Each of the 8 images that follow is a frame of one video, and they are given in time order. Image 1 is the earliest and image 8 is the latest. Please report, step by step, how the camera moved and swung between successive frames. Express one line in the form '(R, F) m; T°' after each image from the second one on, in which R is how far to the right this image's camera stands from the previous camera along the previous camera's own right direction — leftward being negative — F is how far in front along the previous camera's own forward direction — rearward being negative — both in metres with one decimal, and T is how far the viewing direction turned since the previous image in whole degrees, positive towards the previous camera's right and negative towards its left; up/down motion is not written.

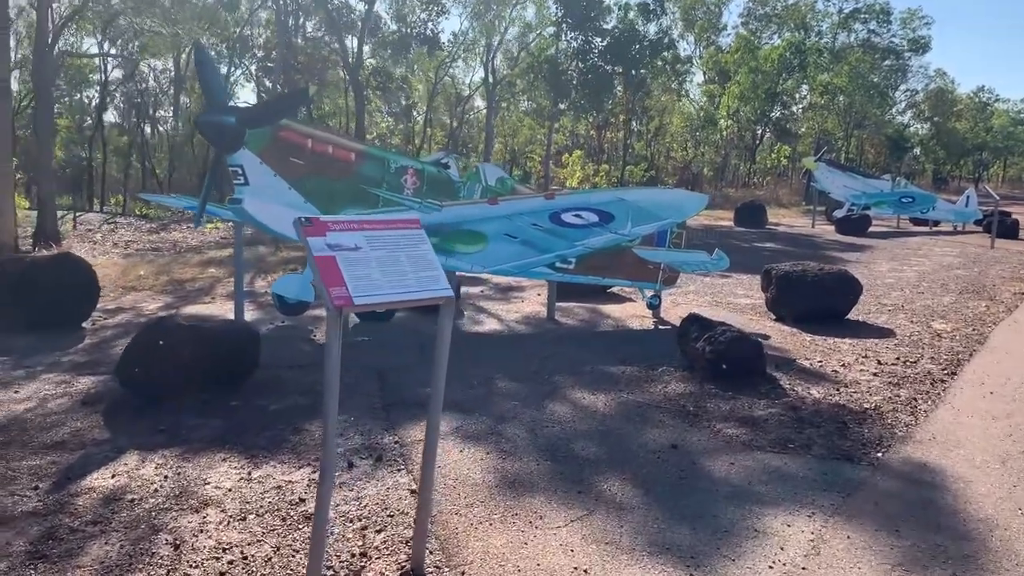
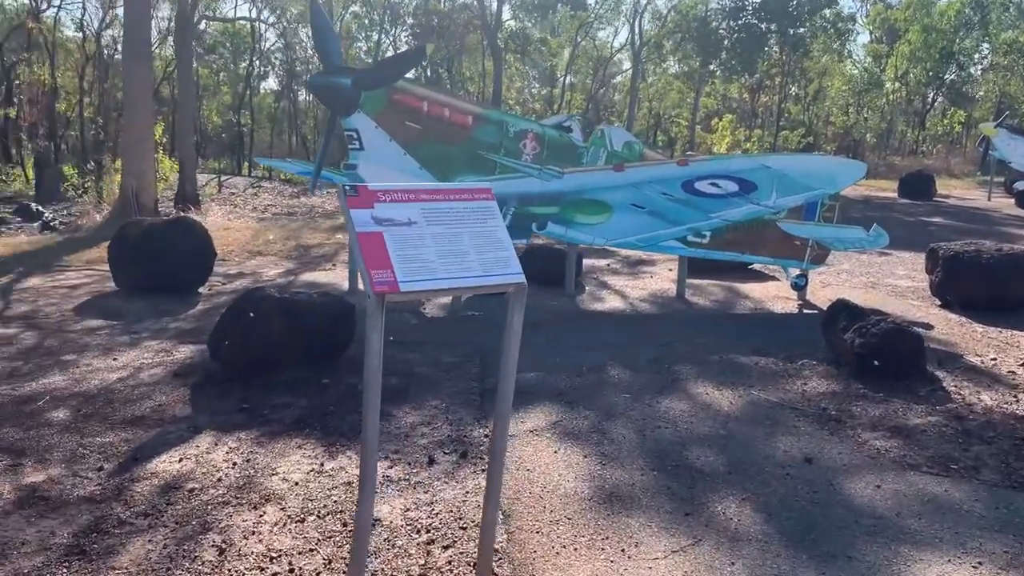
(+0.2, +0.7) m; -9°
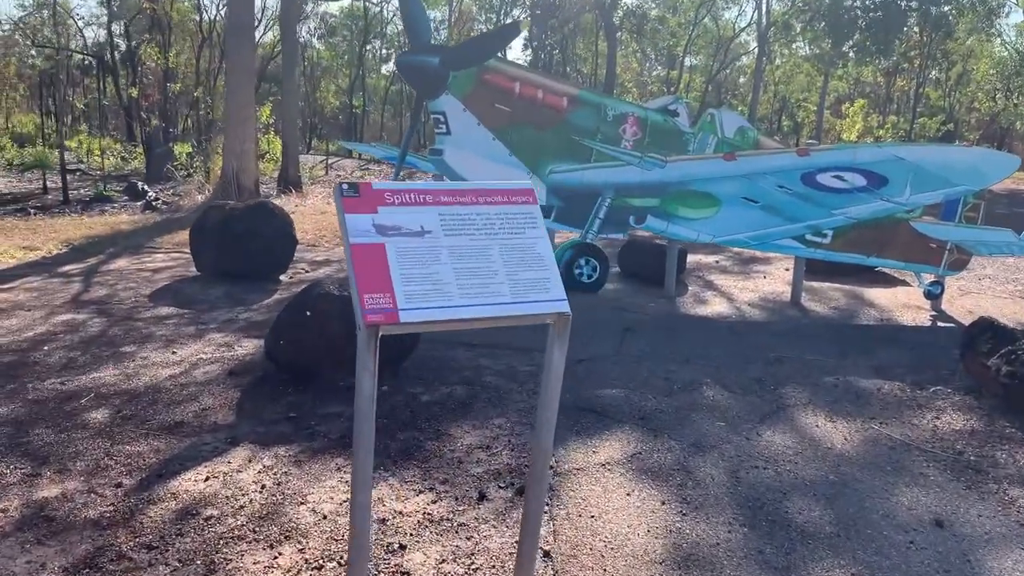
(+0.2, +0.7) m; -7°
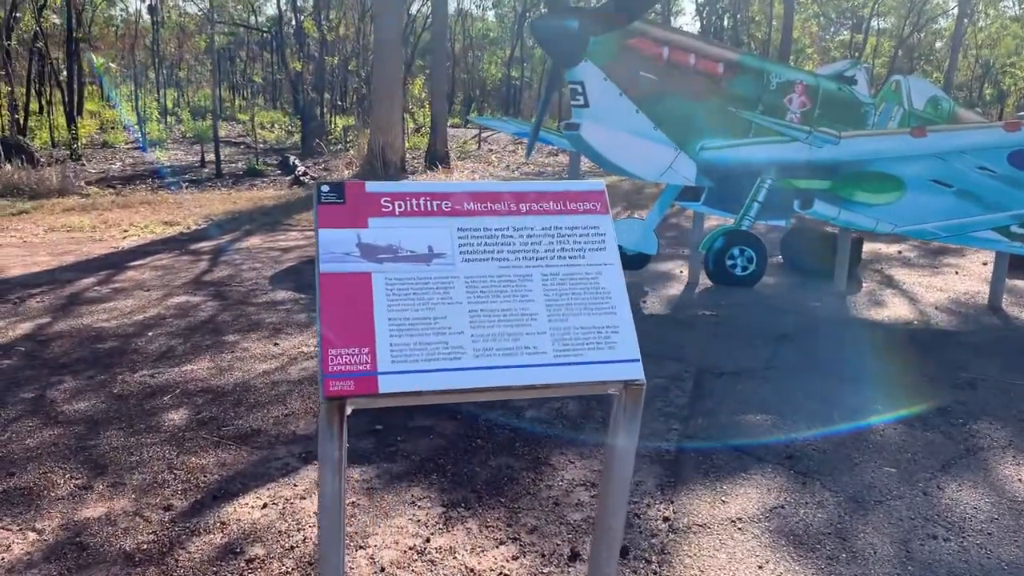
(+0.2, +0.8) m; -10°
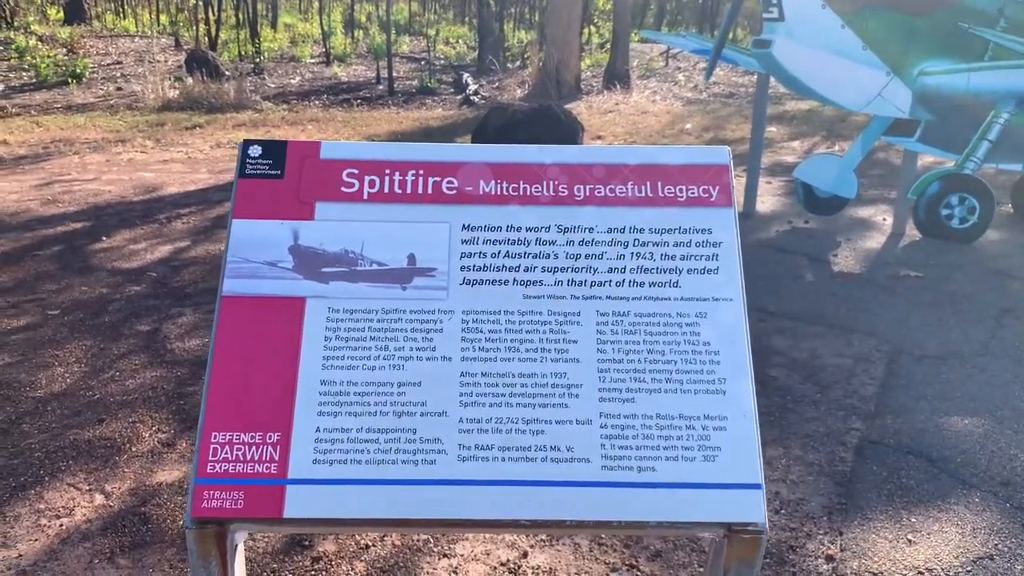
(+0.2, +0.8) m; -12°
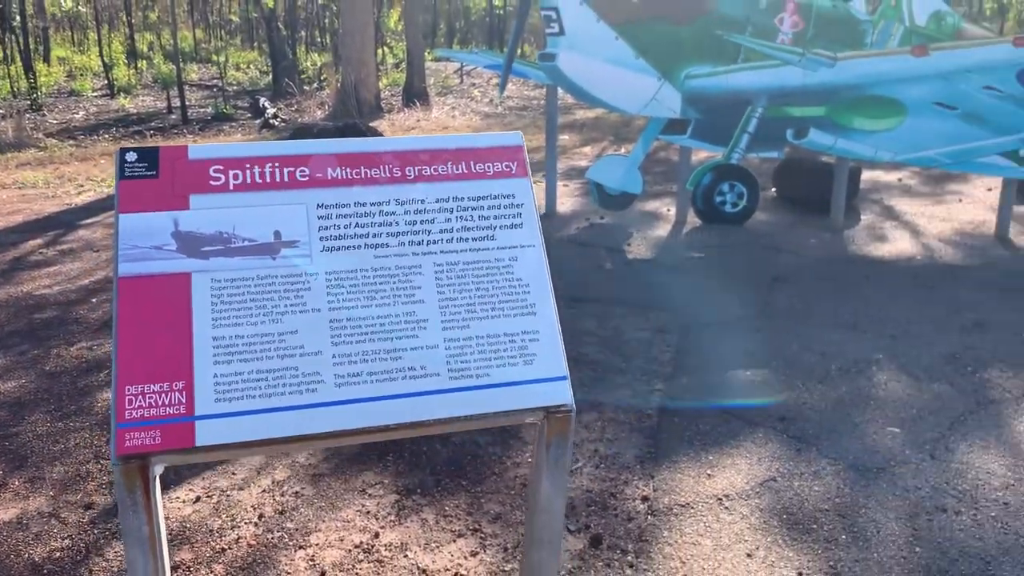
(-0.1, -0.3) m; +12°
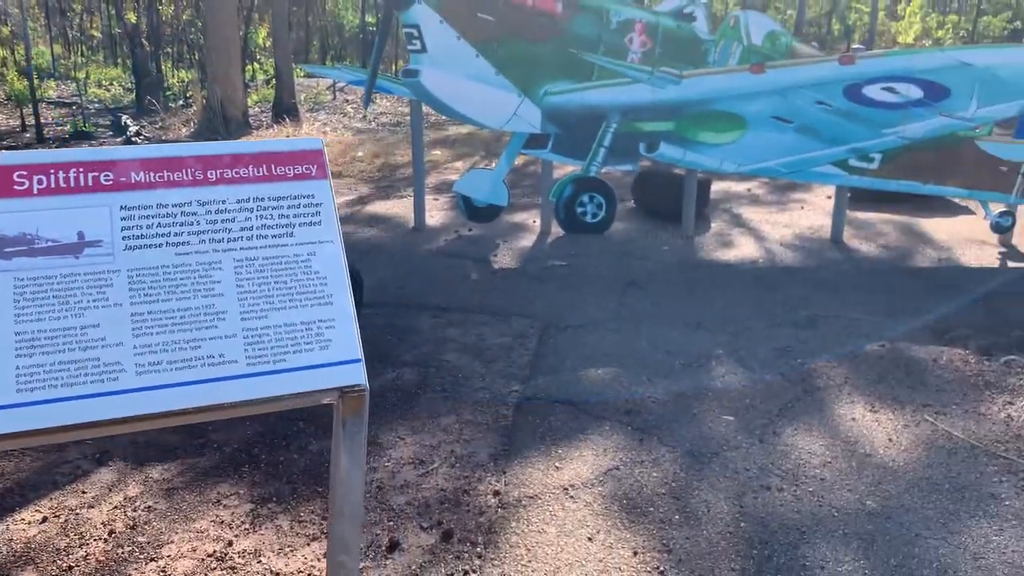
(+0.1, -0.1) m; +7°
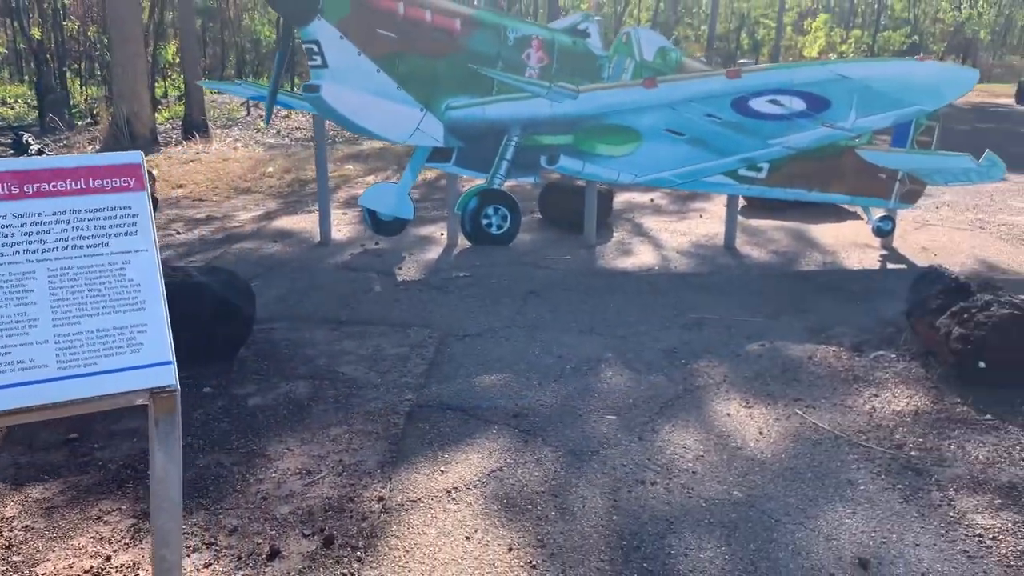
(+0.2, -0.1) m; +4°
